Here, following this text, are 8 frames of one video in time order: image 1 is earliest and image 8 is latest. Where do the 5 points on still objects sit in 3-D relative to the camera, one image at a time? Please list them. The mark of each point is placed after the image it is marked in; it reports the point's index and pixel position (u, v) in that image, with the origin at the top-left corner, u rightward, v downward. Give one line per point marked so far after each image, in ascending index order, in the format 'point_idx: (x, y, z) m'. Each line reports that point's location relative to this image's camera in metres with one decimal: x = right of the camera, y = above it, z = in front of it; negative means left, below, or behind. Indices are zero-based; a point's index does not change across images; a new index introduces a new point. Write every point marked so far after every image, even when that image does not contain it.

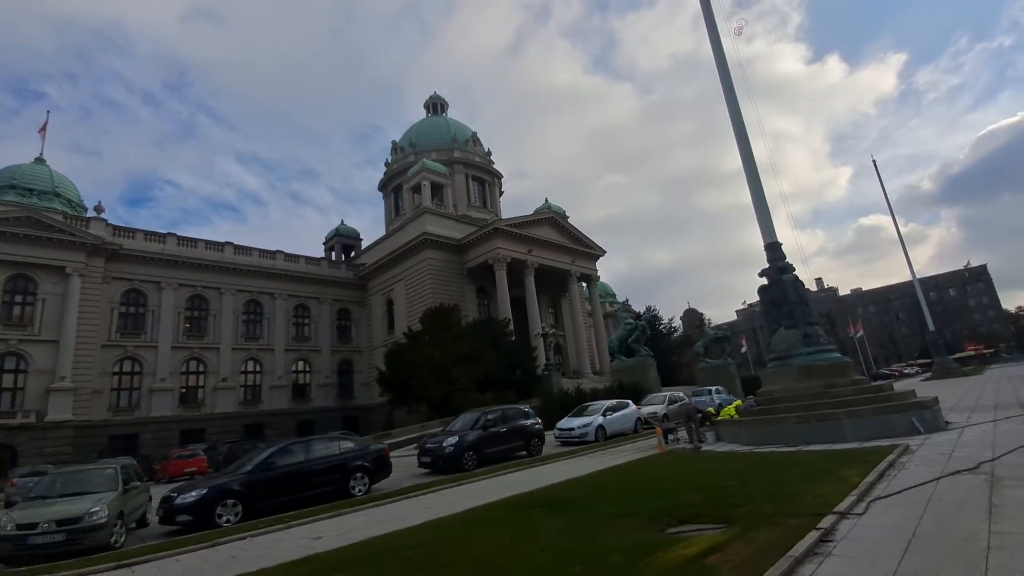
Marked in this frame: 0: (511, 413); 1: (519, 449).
0: (0.0, -3.5, +15.4) m
1: (+0.2, -4.4, +14.9) m
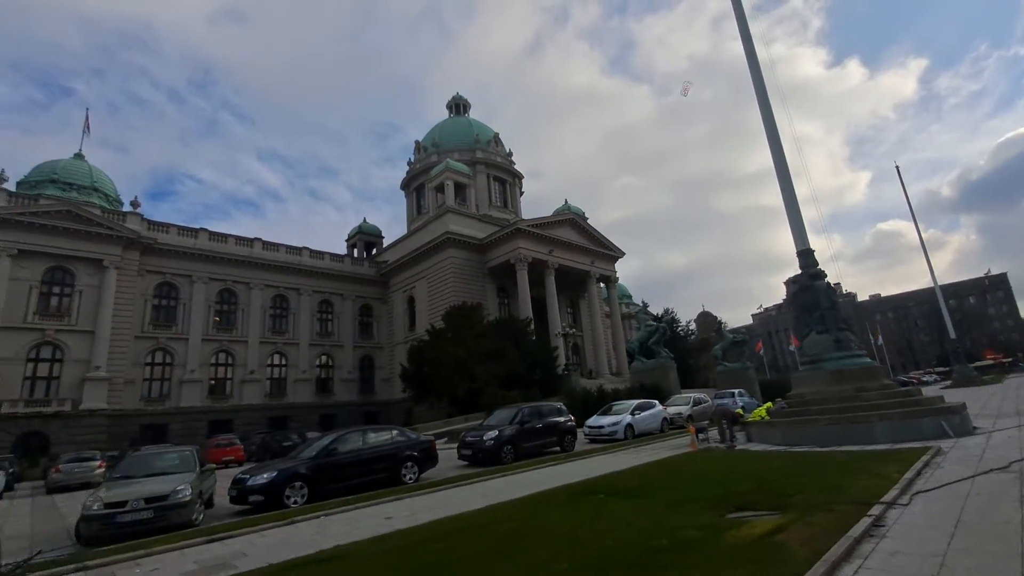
0: (+1.0, -3.6, +15.9) m
1: (+1.2, -4.5, +15.5) m
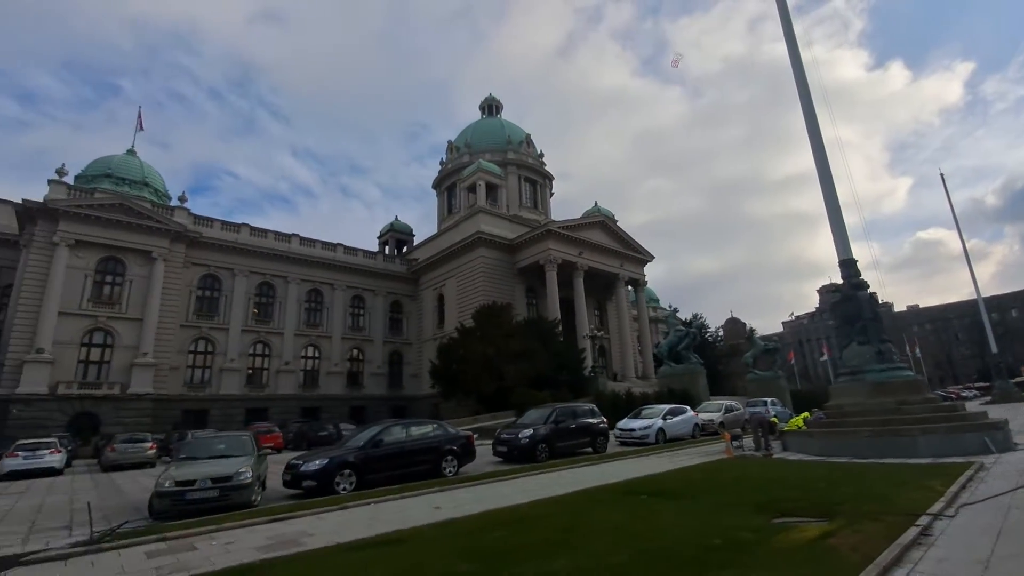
0: (+2.0, -3.7, +16.2) m
1: (+2.1, -4.6, +15.8) m
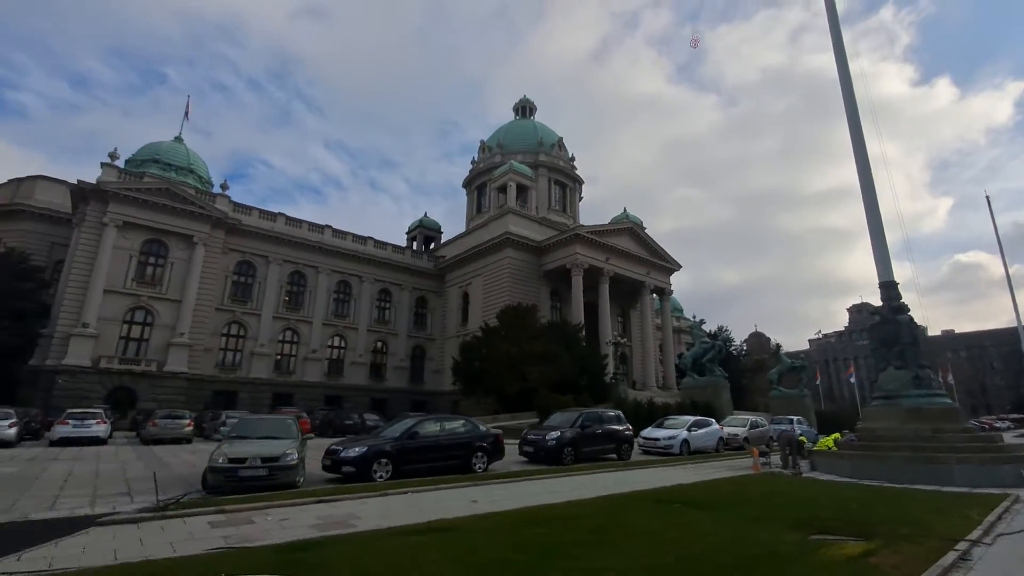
0: (+2.8, -3.9, +16.4) m
1: (+2.9, -4.8, +16.0) m
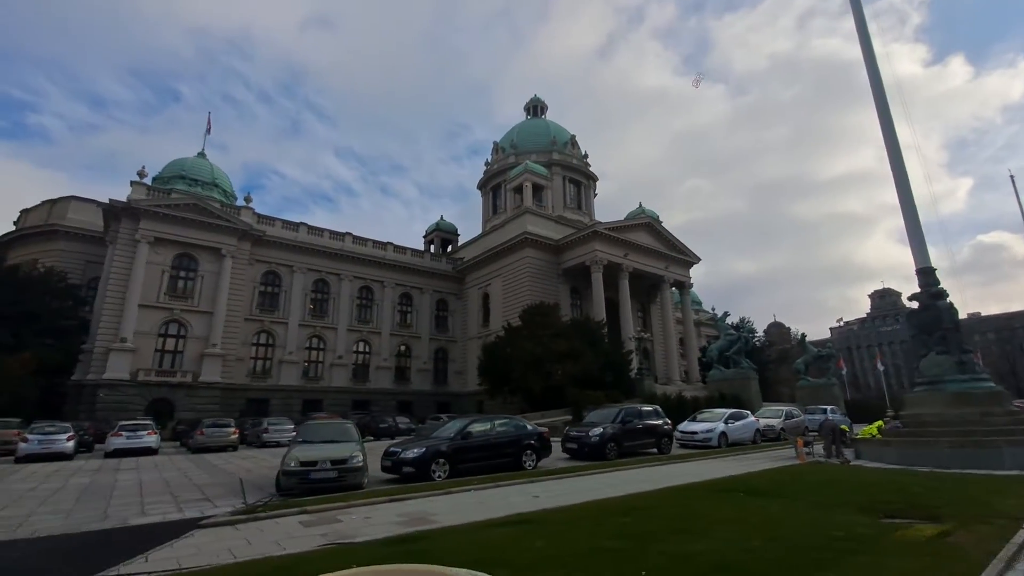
0: (+4.0, -3.8, +16.7) m
1: (+4.1, -4.7, +16.2) m
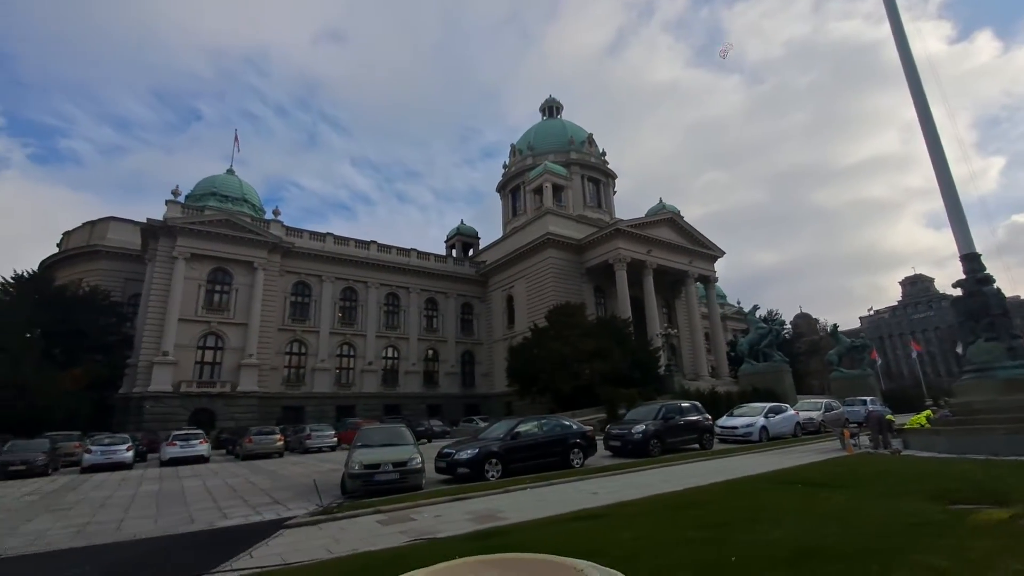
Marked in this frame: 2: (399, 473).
0: (+5.3, -3.7, +16.8) m
1: (+5.4, -4.6, +16.4) m
2: (-2.1, -3.4, +10.1) m
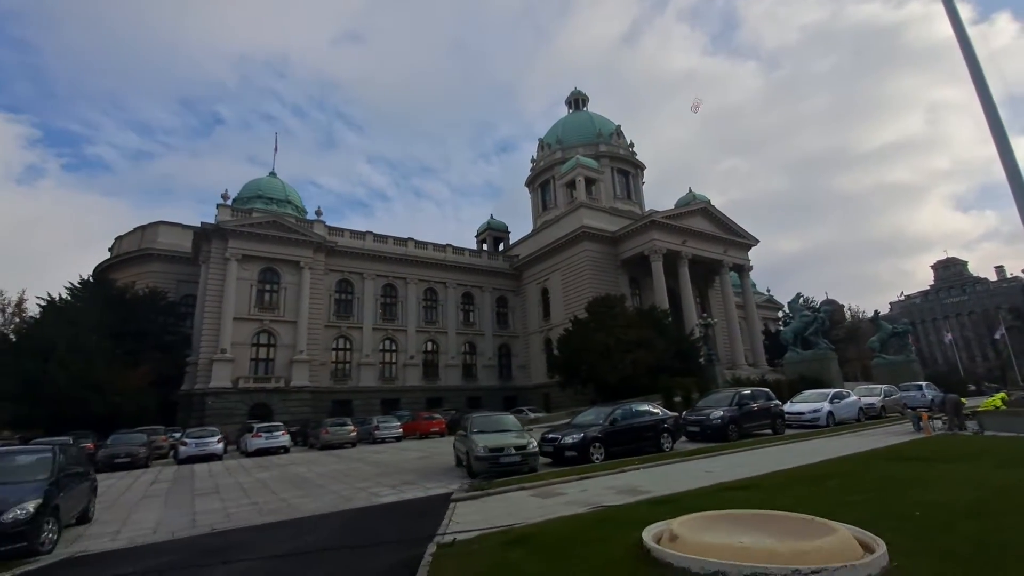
0: (+7.8, -3.4, +17.4) m
1: (+7.9, -4.3, +17.0) m
2: (+0.2, -3.4, +10.9) m
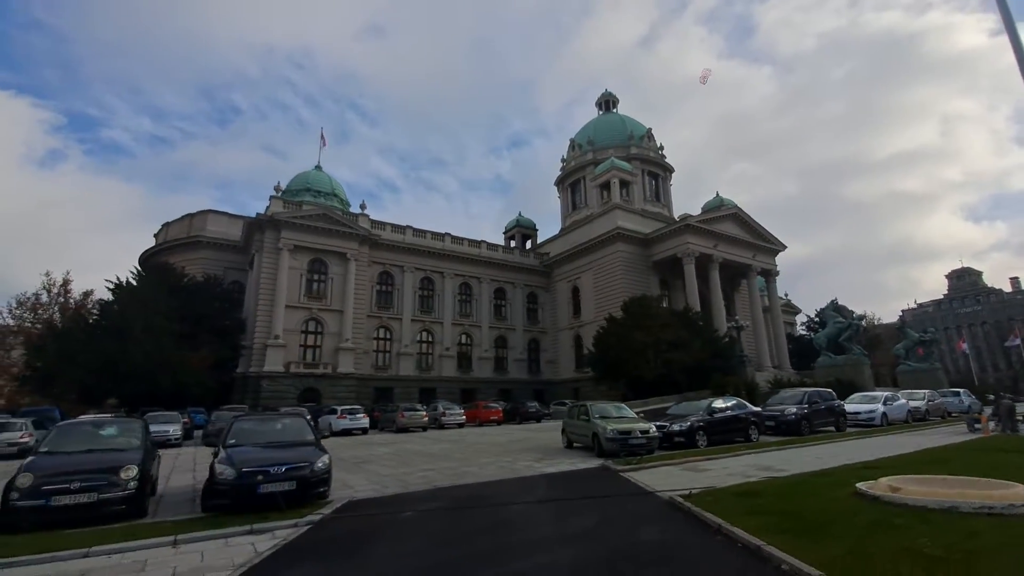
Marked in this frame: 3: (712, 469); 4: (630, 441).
0: (+10.7, -3.7, +18.9) m
1: (+10.8, -4.6, +18.5) m
2: (+3.0, -3.5, +12.5) m
3: (+3.7, -3.3, +10.0) m
4: (+2.6, -3.5, +12.4) m
